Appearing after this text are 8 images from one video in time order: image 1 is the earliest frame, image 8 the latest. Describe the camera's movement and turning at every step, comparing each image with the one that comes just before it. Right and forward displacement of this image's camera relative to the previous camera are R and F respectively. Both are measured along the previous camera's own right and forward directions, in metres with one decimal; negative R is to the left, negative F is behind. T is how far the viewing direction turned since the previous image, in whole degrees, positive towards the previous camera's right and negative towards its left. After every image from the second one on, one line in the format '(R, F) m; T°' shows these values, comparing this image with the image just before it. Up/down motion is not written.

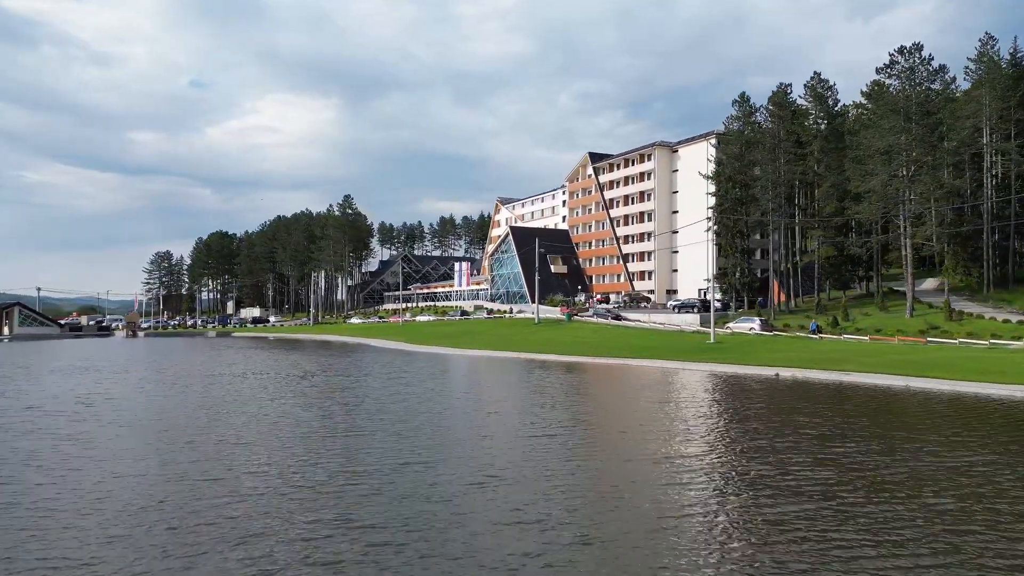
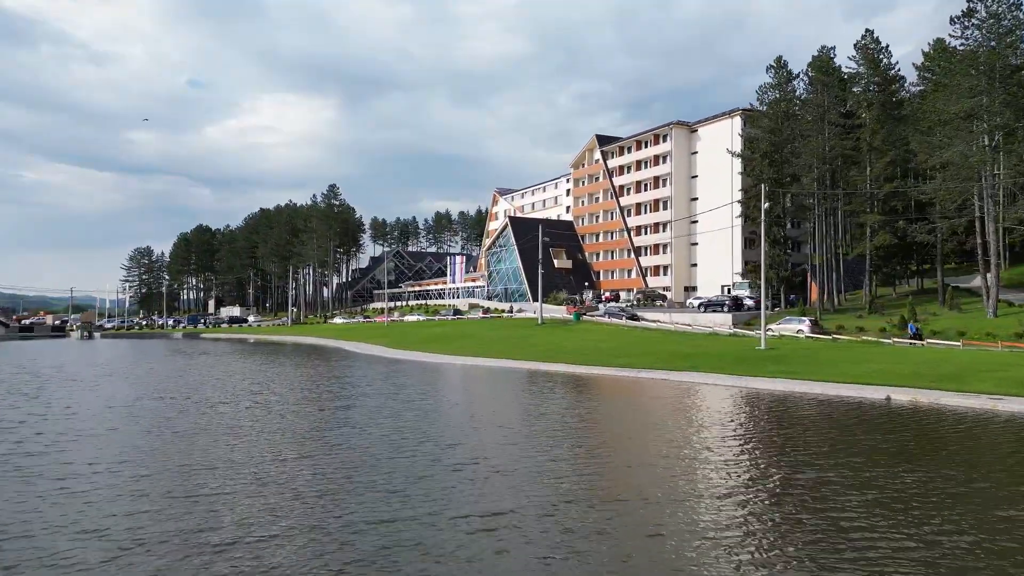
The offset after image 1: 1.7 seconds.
(-0.1, +8.8) m; 0°
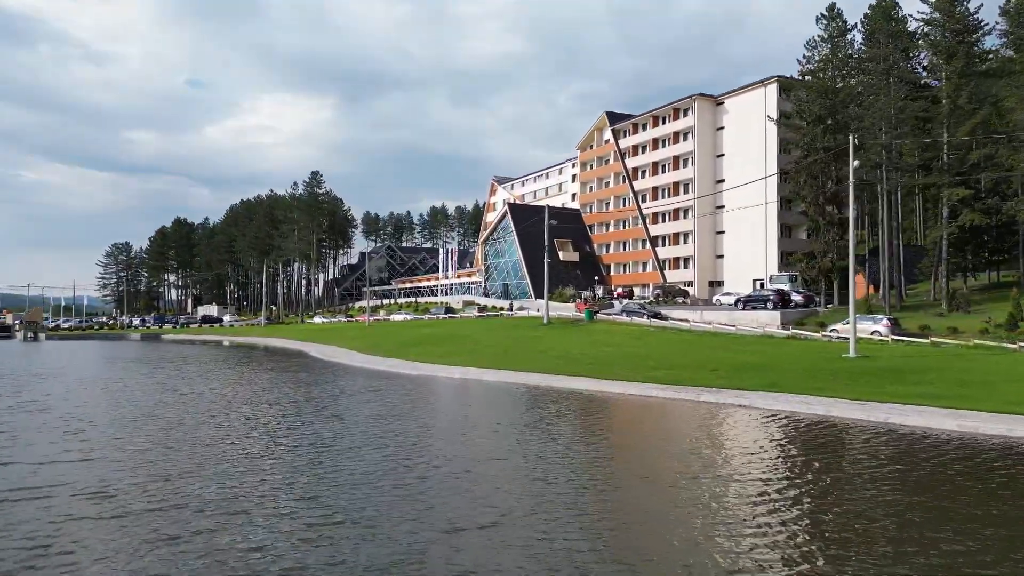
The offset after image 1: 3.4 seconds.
(-0.1, +9.0) m; 0°
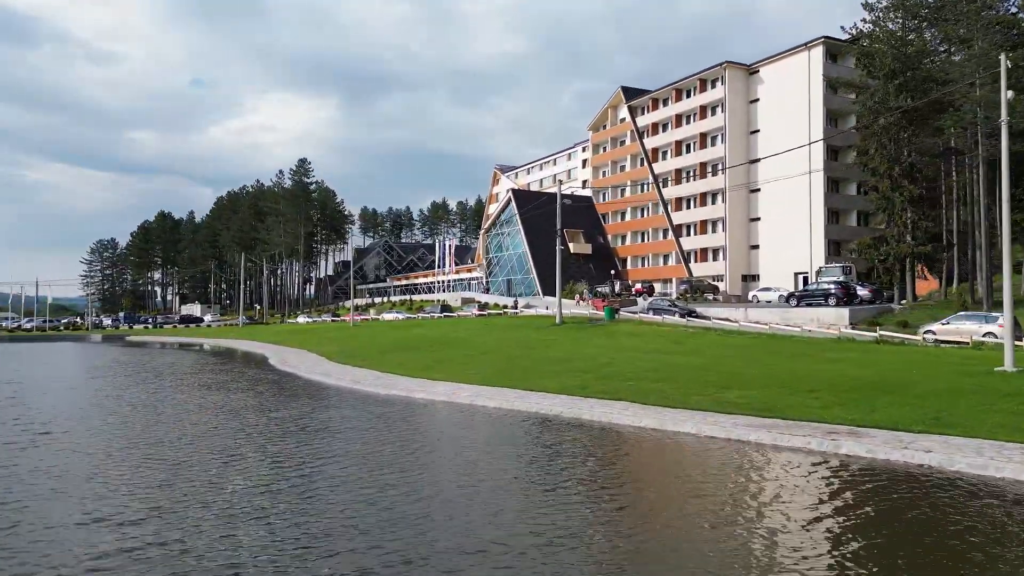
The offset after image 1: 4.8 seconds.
(-0.1, +7.7) m; 0°
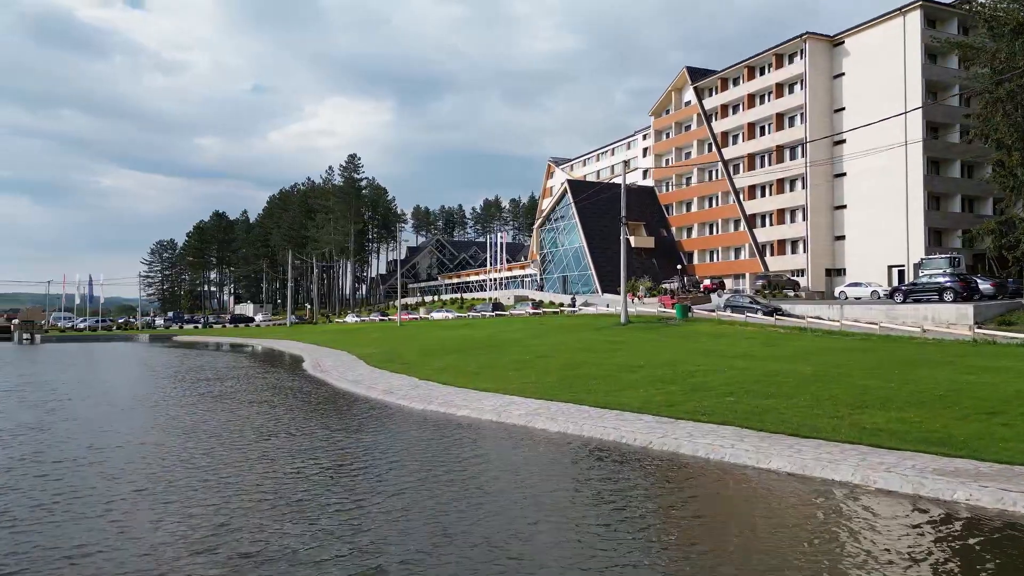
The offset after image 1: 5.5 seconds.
(-0.3, +3.9) m; -4°
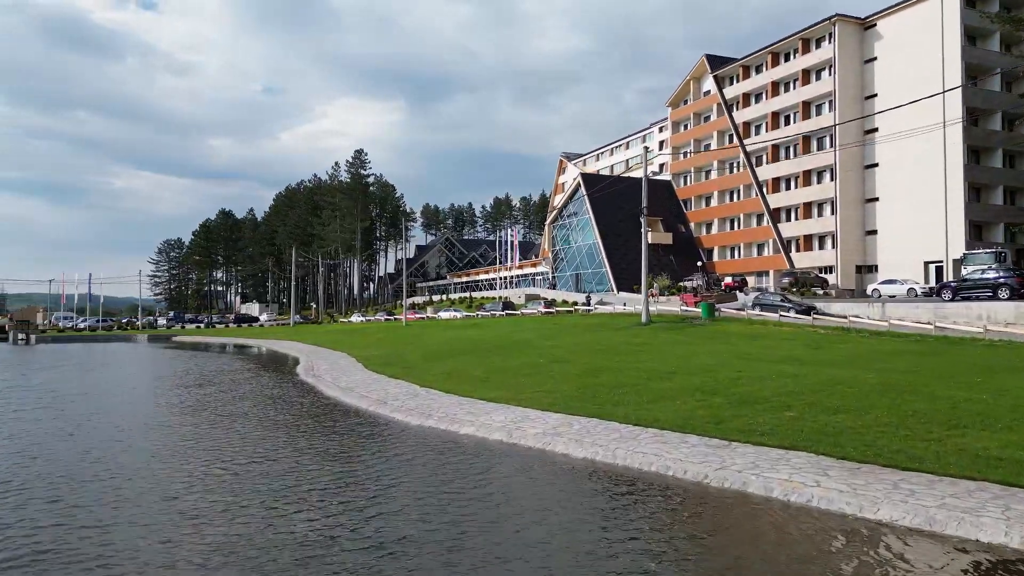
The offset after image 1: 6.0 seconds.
(-0.1, +2.5) m; -1°
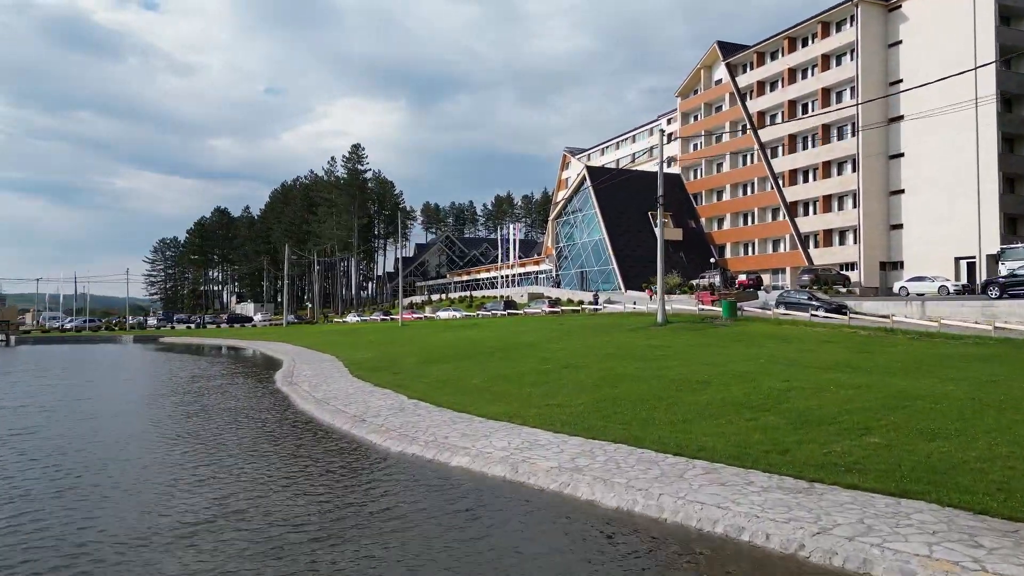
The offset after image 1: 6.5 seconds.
(-0.1, +2.7) m; 0°
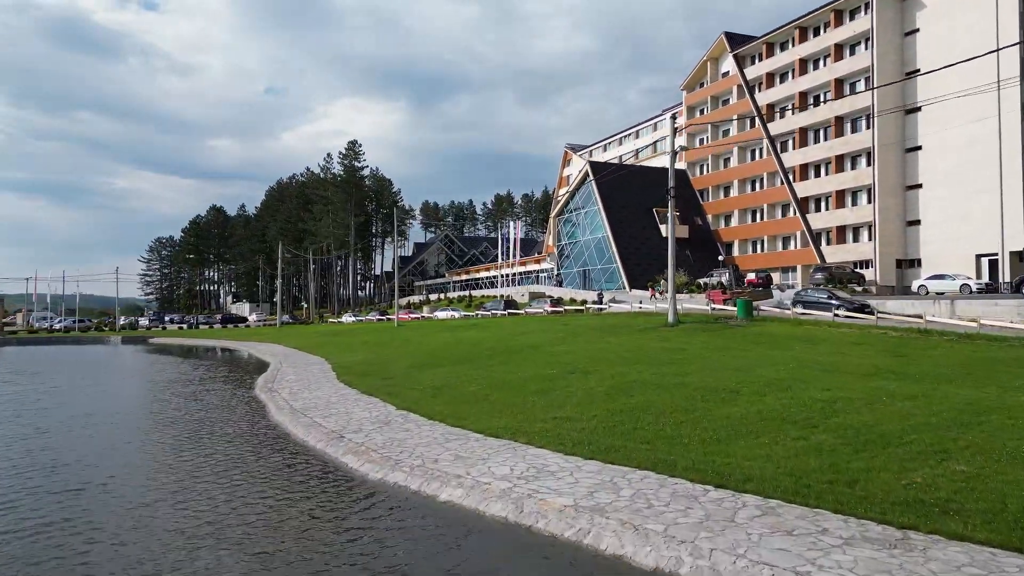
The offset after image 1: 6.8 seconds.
(0.0, +1.8) m; 0°
